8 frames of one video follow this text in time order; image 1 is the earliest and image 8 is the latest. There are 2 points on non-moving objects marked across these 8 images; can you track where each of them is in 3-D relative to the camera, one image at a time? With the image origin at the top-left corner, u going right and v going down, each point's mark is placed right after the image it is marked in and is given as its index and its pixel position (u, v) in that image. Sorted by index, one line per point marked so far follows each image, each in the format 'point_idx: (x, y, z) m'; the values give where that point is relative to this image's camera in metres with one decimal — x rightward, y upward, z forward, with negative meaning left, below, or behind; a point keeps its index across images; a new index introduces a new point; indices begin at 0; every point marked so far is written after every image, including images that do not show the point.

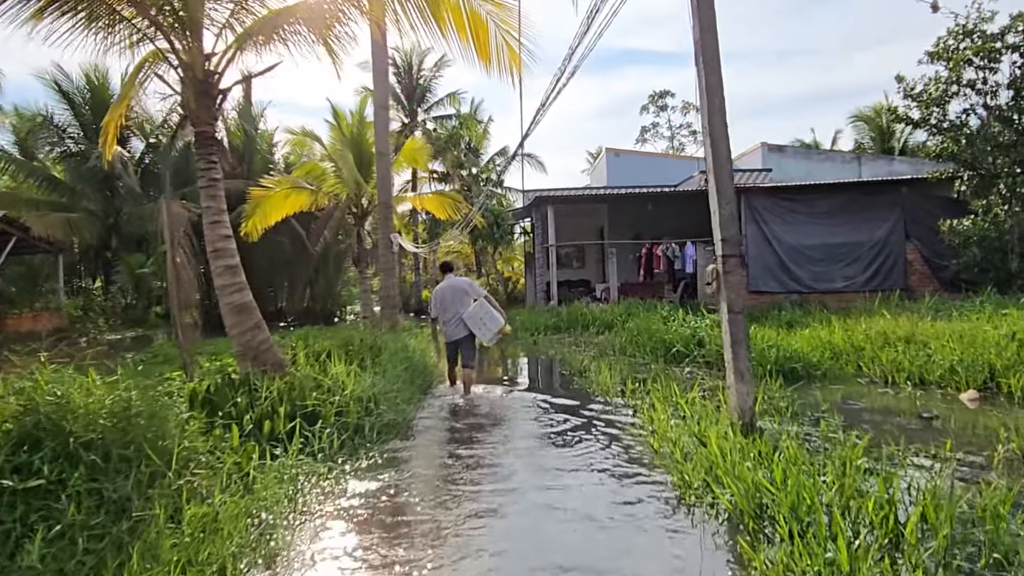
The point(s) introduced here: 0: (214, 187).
0: (-2.8, +0.9, +6.8) m
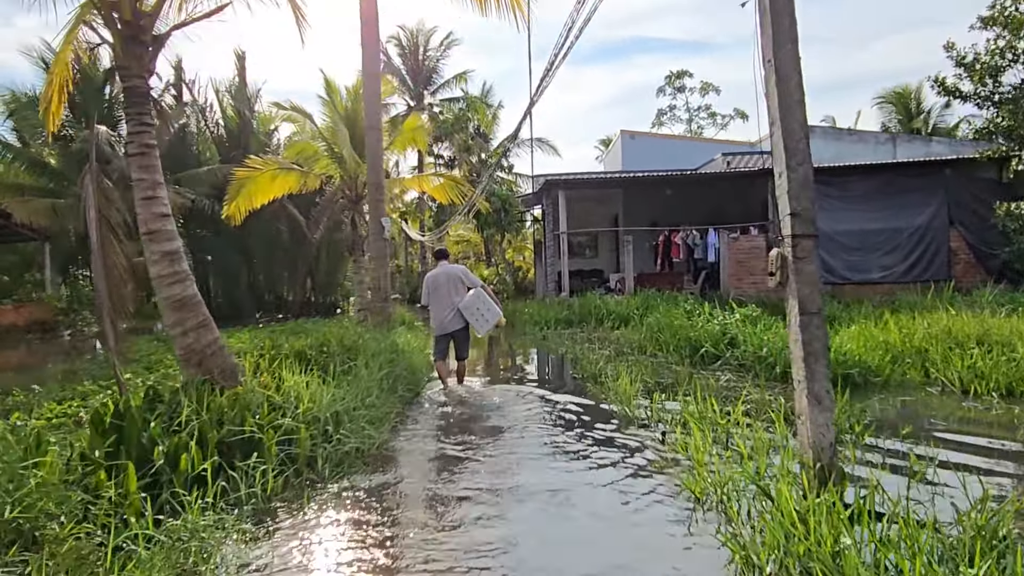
0: (-2.8, +1.0, +5.6) m
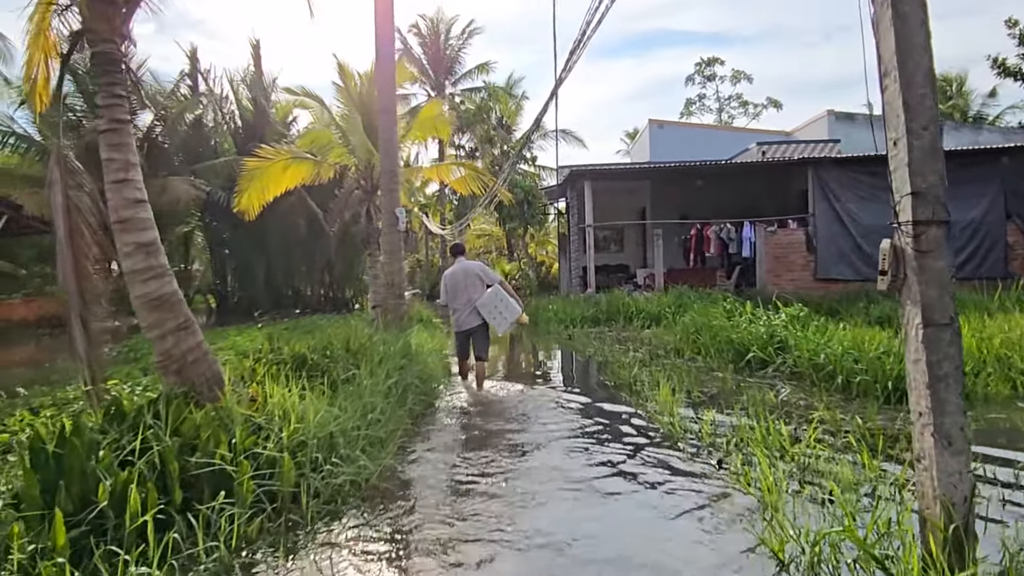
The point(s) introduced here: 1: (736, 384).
0: (-2.6, +1.0, +4.9) m
1: (+2.2, -0.9, +7.0) m
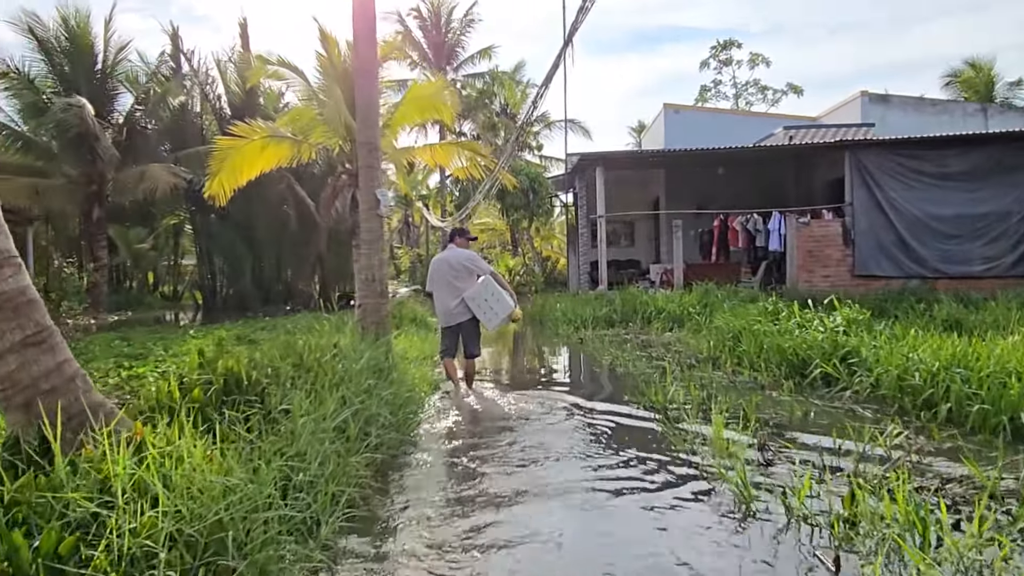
0: (-2.6, +1.1, +3.3) m
1: (+2.2, -0.9, +5.4) m
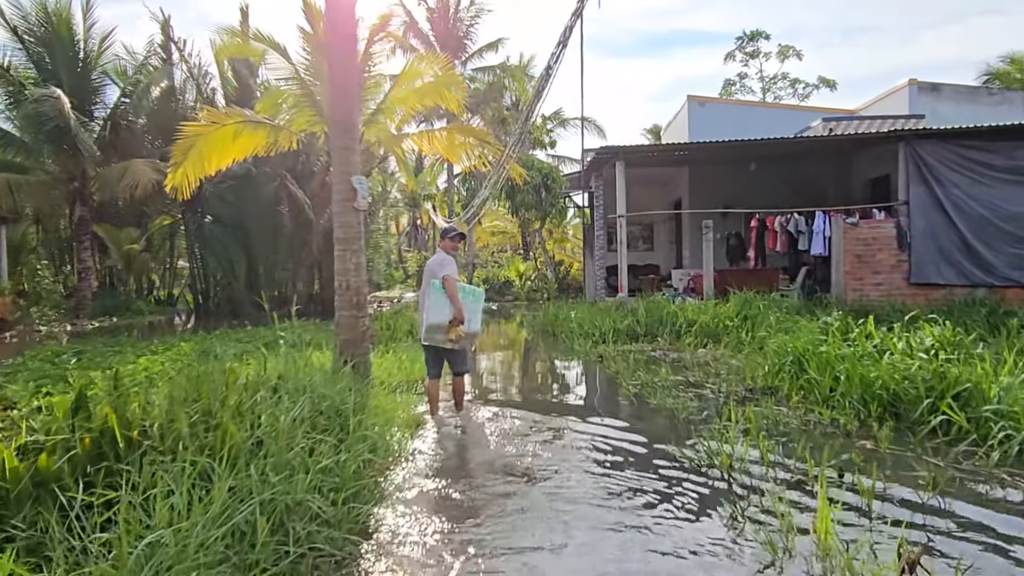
0: (-2.6, +1.0, +1.8) m
1: (+2.2, -1.0, +3.8) m
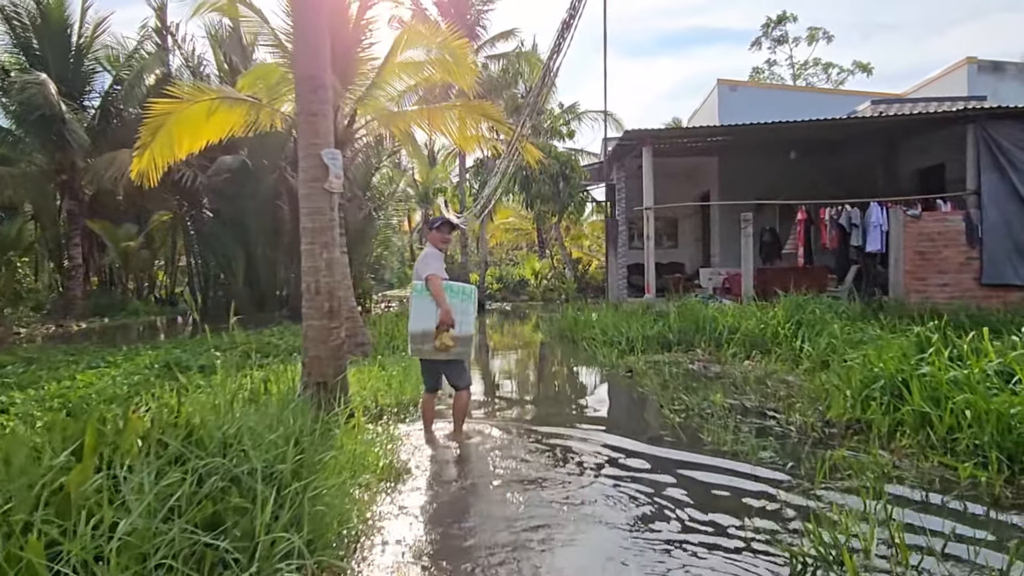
0: (-2.6, +1.0, +0.4) m
1: (+2.2, -1.0, +2.4) m
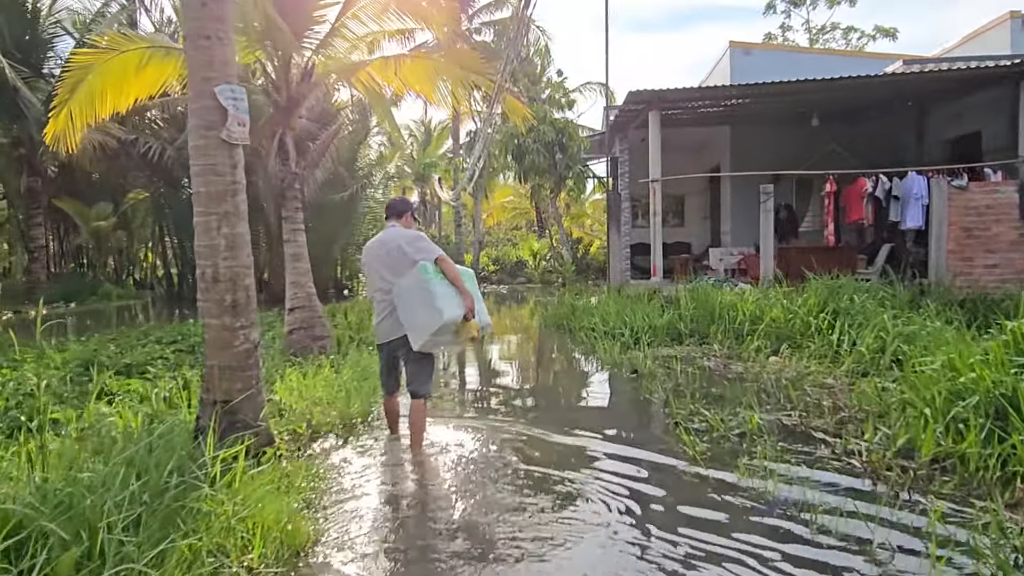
0: (-2.8, +0.9, -1.0) m
1: (+2.0, -1.0, +1.0) m
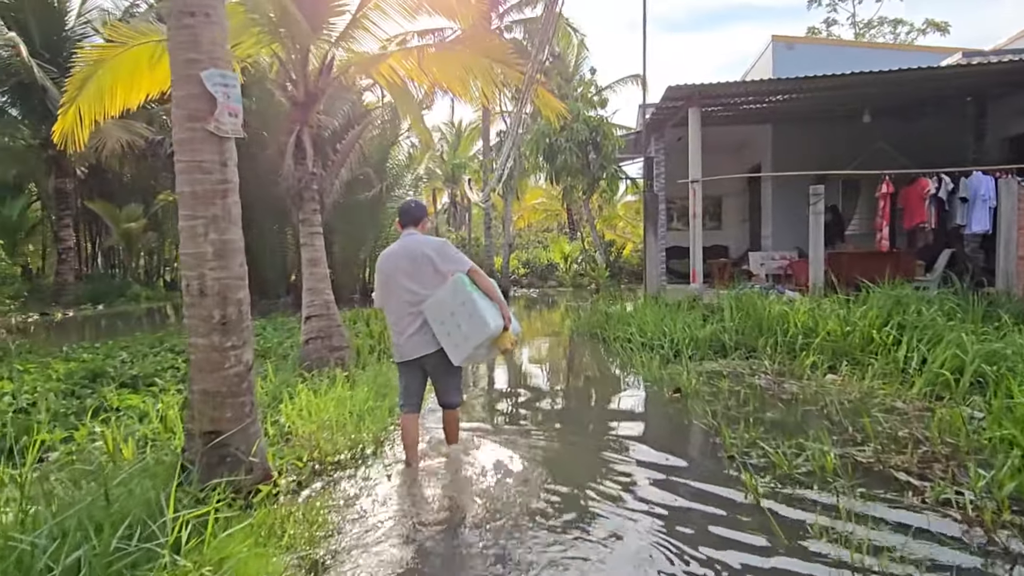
0: (-2.9, +0.9, -1.4) m
1: (+2.1, -1.1, +0.4) m
